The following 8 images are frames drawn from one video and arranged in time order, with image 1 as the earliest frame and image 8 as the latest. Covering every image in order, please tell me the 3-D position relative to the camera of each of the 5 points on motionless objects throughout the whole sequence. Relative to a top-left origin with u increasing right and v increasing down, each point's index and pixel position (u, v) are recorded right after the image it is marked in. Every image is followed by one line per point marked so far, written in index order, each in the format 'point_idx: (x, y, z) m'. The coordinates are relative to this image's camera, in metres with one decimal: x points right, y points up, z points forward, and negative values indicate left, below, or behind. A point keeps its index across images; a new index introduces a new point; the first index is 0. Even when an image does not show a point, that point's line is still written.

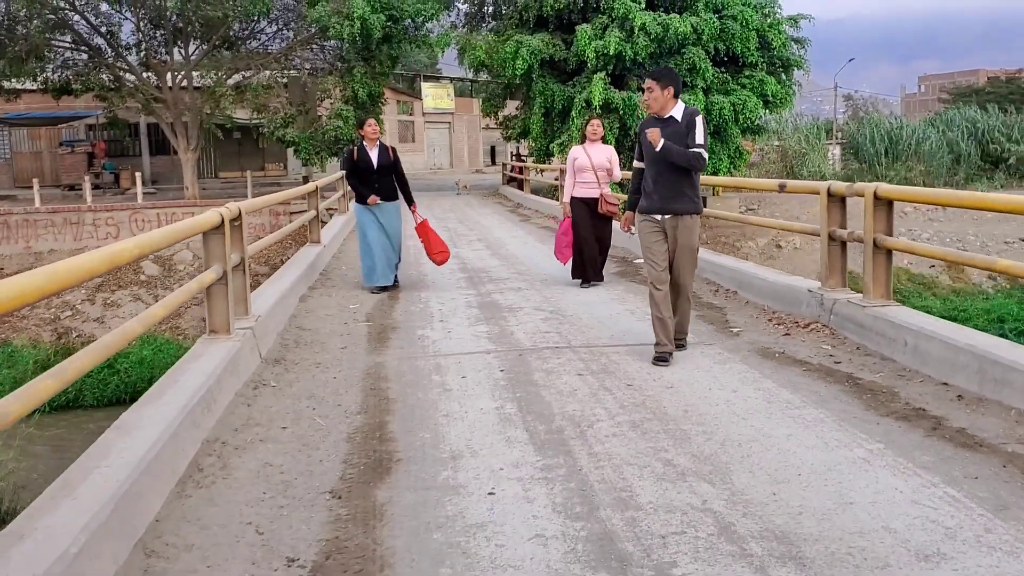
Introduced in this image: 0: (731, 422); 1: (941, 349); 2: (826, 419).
0: (+0.8, -0.5, +4.0) m
1: (+1.9, -0.3, +4.5) m
2: (+1.2, -0.5, +4.0) m
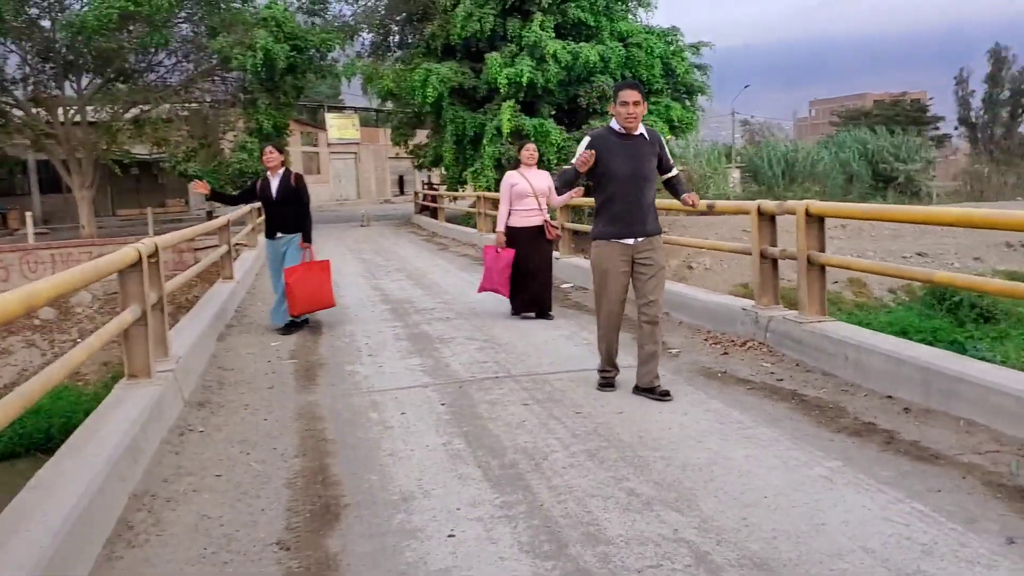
0: (+0.7, -0.6, +3.9) m
1: (+1.6, -0.3, +4.5) m
2: (+1.0, -0.6, +4.0) m
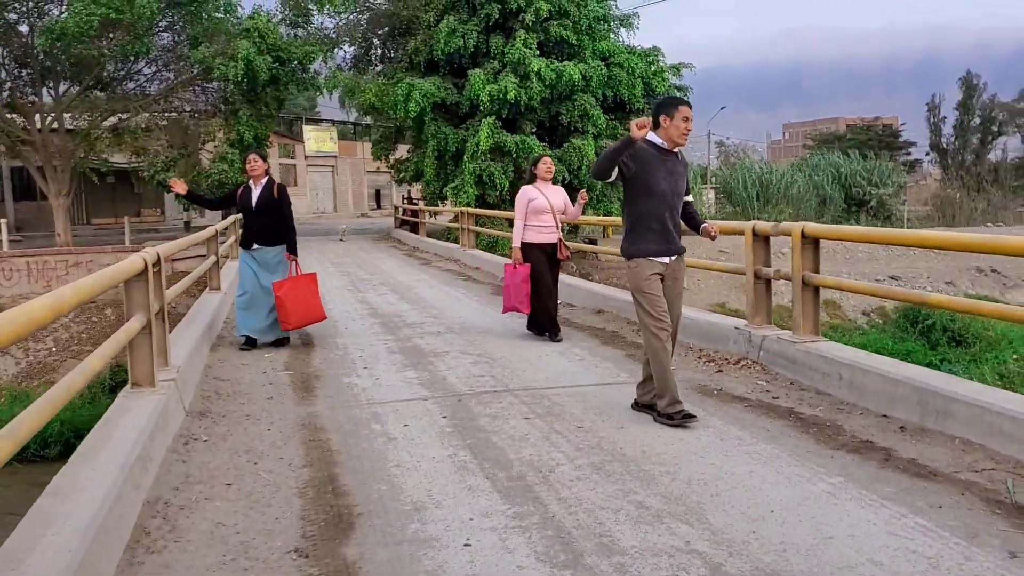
0: (+0.7, -0.7, +4.0) m
1: (+1.6, -0.4, +4.6) m
2: (+1.0, -0.6, +4.1) m
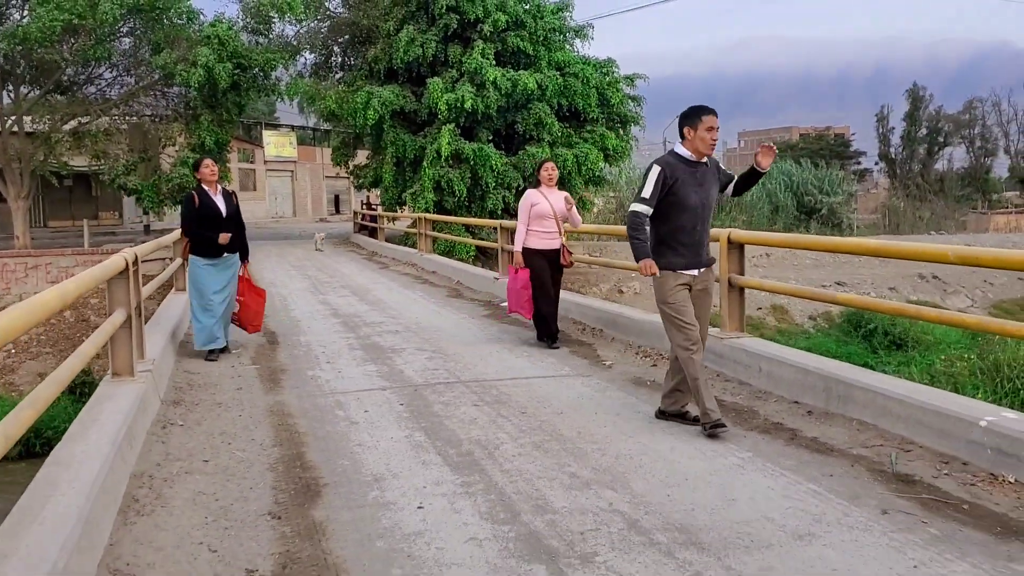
0: (+0.5, -0.7, +4.5) m
1: (+1.4, -0.4, +5.2) m
2: (+0.8, -0.6, +4.6) m
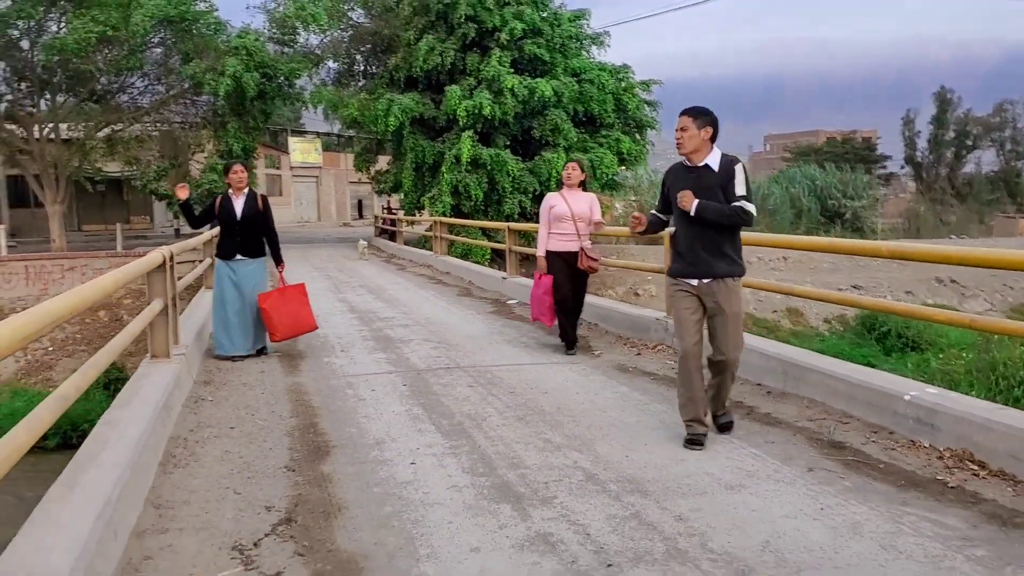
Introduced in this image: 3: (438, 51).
0: (+0.4, -0.6, +5.1) m
1: (+1.3, -0.4, +5.8) m
2: (+0.8, -0.6, +5.2) m
3: (-1.4, +4.5, +19.8) m
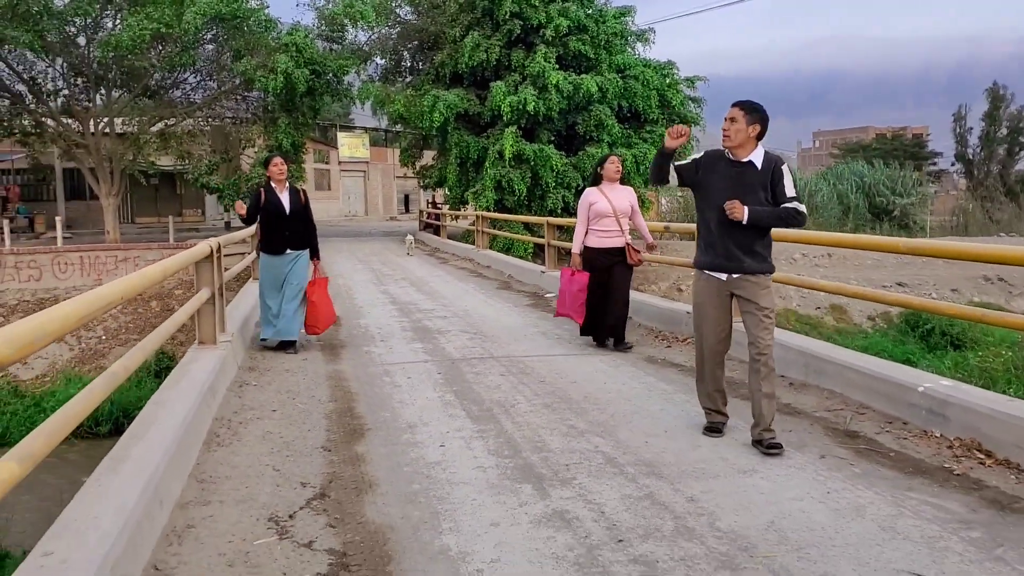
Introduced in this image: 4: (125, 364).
0: (+0.5, -0.6, +5.3) m
1: (+1.5, -0.4, +5.9) m
2: (+0.9, -0.6, +5.3) m
3: (-0.5, +4.6, +20.0) m
4: (-1.4, -0.3, +3.7) m
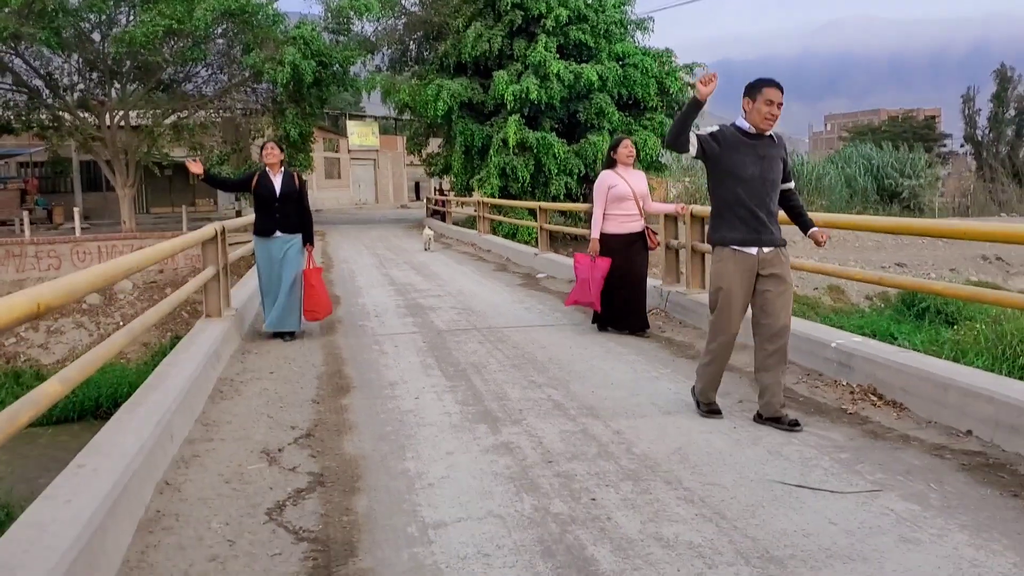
0: (+0.4, -0.4, +5.9) m
1: (+1.3, -0.2, +6.6) m
2: (+0.7, -0.4, +6.0) m
3: (-0.6, +4.9, +20.6) m
4: (-1.6, -0.2, +4.4) m
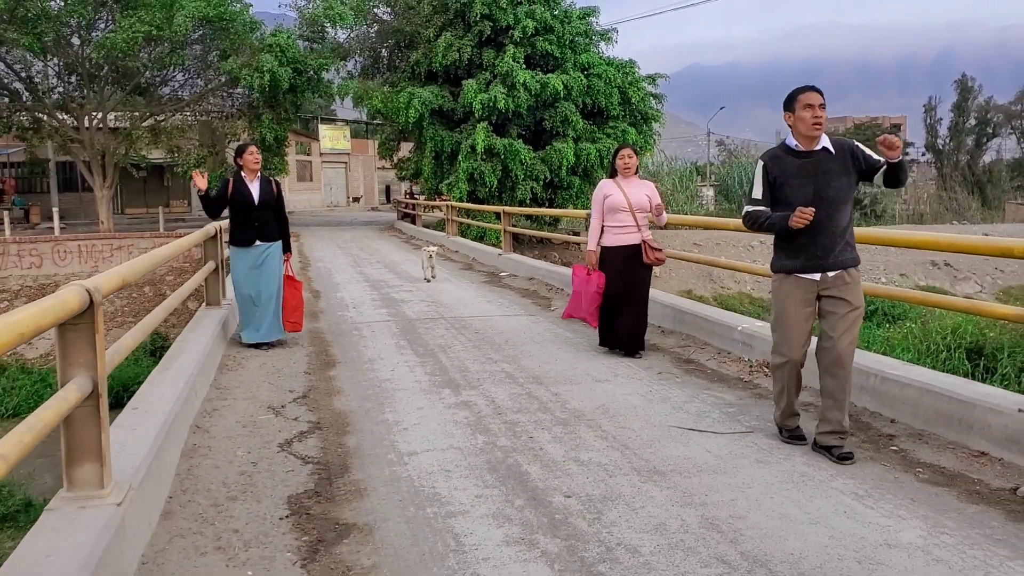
0: (+0.1, -0.4, +7.0) m
1: (+1.1, -0.1, +7.6) m
2: (+0.5, -0.4, +7.0) m
3: (-1.2, +4.9, +21.6) m
4: (-1.8, -0.1, +5.4) m
